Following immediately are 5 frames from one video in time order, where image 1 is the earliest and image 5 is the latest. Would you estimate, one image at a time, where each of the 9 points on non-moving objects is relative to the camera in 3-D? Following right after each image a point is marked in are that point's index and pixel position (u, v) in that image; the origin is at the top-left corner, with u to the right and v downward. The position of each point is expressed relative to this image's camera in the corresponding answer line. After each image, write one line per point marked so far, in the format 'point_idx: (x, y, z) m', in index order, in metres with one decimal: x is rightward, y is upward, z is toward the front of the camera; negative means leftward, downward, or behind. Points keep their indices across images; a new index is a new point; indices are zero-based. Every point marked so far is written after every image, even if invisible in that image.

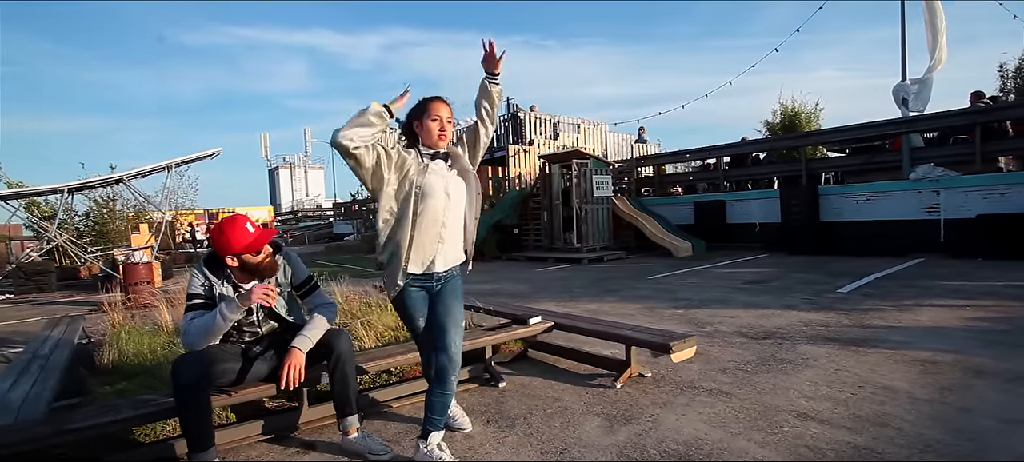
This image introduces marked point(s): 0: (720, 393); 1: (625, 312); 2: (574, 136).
0: (+1.4, -1.1, +3.5) m
1: (+1.4, -1.0, +6.3) m
2: (+2.1, +3.2, +17.7) m
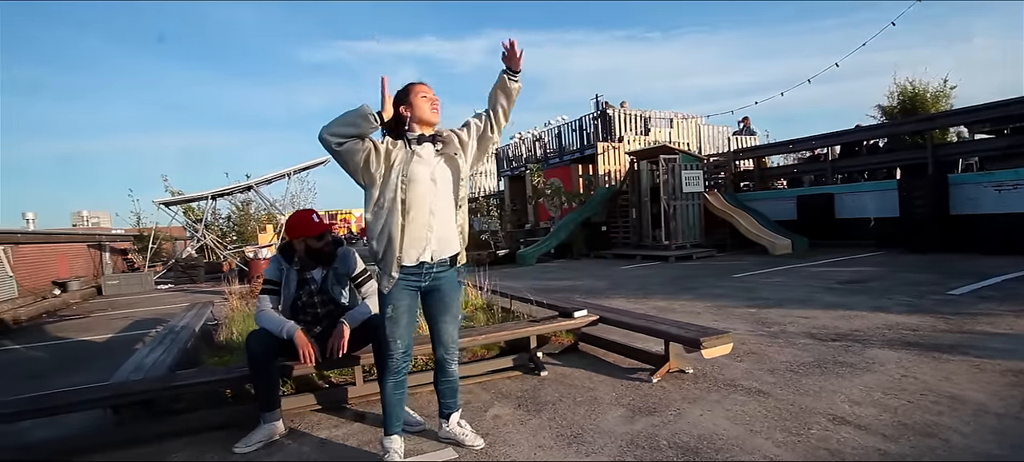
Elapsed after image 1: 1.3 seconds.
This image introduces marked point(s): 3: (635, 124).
0: (+1.6, -1.1, +3.4) m
1: (+2.2, -0.9, +6.1) m
2: (+5.2, +3.3, +17.1) m
3: (+3.9, +3.4, +16.5) m
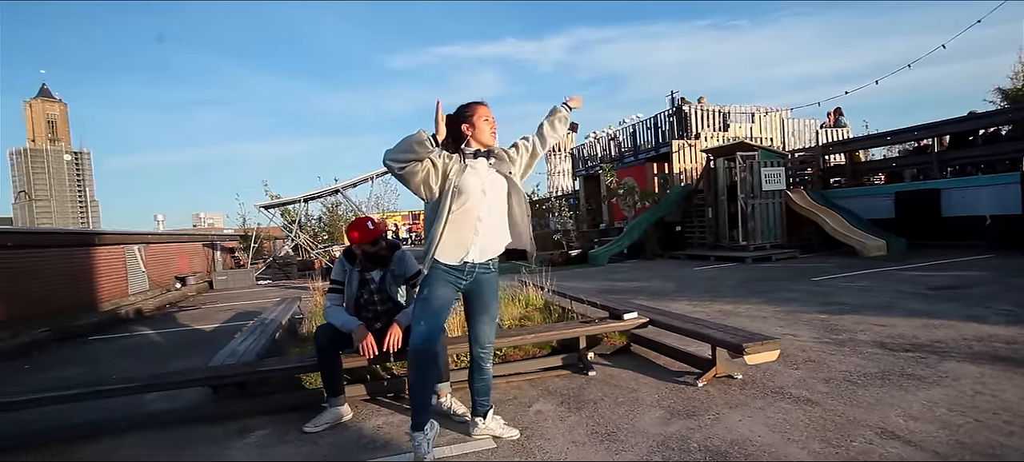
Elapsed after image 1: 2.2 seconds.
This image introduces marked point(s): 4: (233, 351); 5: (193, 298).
0: (+1.9, -1.1, +3.3) m
1: (+2.8, -1.0, +5.9) m
2: (+7.5, +3.4, +16.3) m
3: (+6.2, +3.4, +15.9) m
4: (-2.3, -1.0, +4.3) m
5: (-8.4, -1.8, +13.5) m
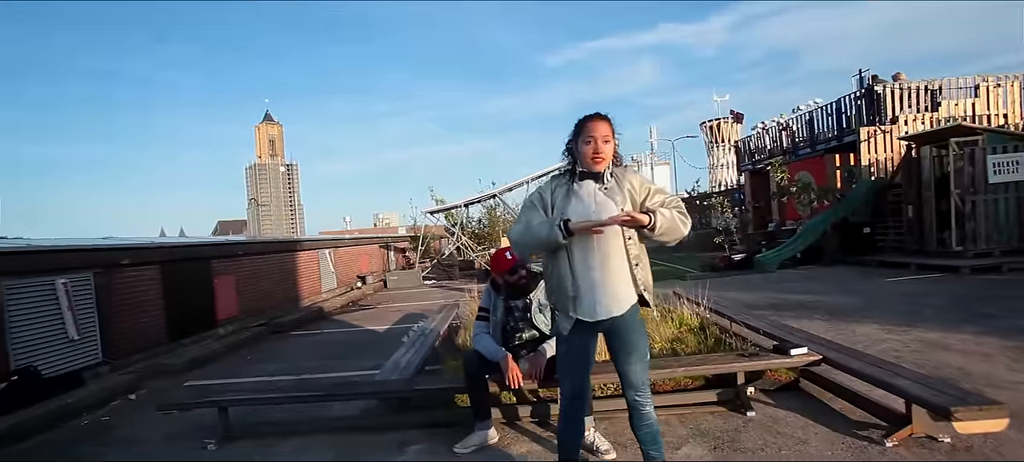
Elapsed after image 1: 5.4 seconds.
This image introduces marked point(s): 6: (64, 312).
0: (+2.7, -1.3, +2.6) m
1: (+4.3, -1.1, +4.8) m
2: (+11.8, +3.4, +13.4) m
3: (+10.4, +3.4, +13.4) m
4: (-1.1, -1.2, +4.7) m
5: (-4.2, -1.9, +15.3) m
6: (-5.2, -0.9, +6.0) m
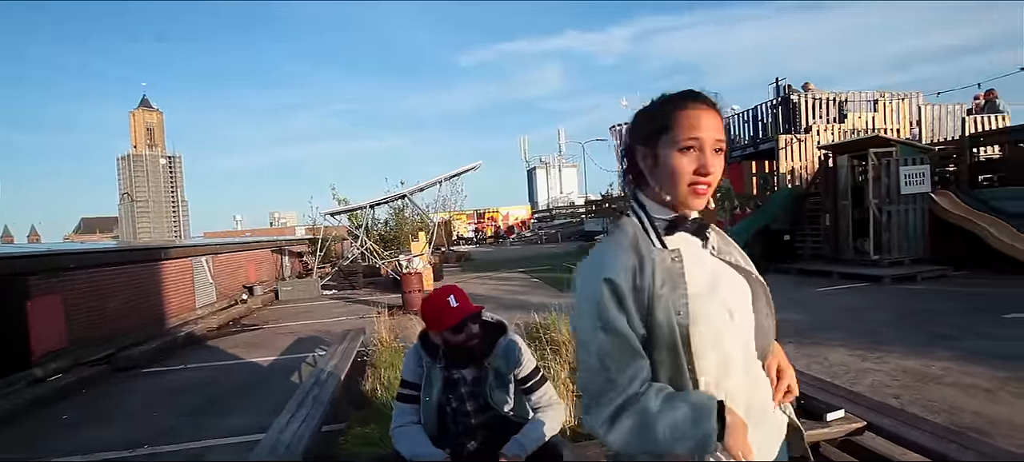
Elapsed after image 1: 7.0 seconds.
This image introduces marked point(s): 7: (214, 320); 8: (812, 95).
0: (+2.5, -1.4, +1.7) m
1: (+3.8, -1.3, +4.2) m
2: (+9.6, +3.2, +14.0) m
3: (+8.3, +3.2, +13.8) m
4: (-1.5, -1.3, +3.2) m
5: (-6.4, -2.0, +13.1) m
6: (-5.8, -1.0, +3.8) m
7: (-6.4, -1.9, +11.1) m
8: (+7.9, +3.6, +13.7) m
